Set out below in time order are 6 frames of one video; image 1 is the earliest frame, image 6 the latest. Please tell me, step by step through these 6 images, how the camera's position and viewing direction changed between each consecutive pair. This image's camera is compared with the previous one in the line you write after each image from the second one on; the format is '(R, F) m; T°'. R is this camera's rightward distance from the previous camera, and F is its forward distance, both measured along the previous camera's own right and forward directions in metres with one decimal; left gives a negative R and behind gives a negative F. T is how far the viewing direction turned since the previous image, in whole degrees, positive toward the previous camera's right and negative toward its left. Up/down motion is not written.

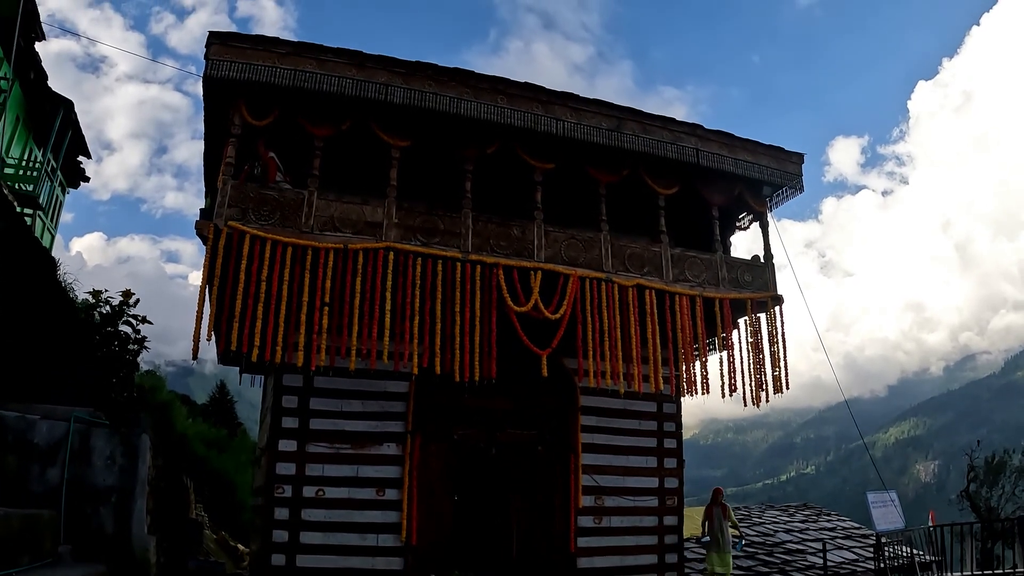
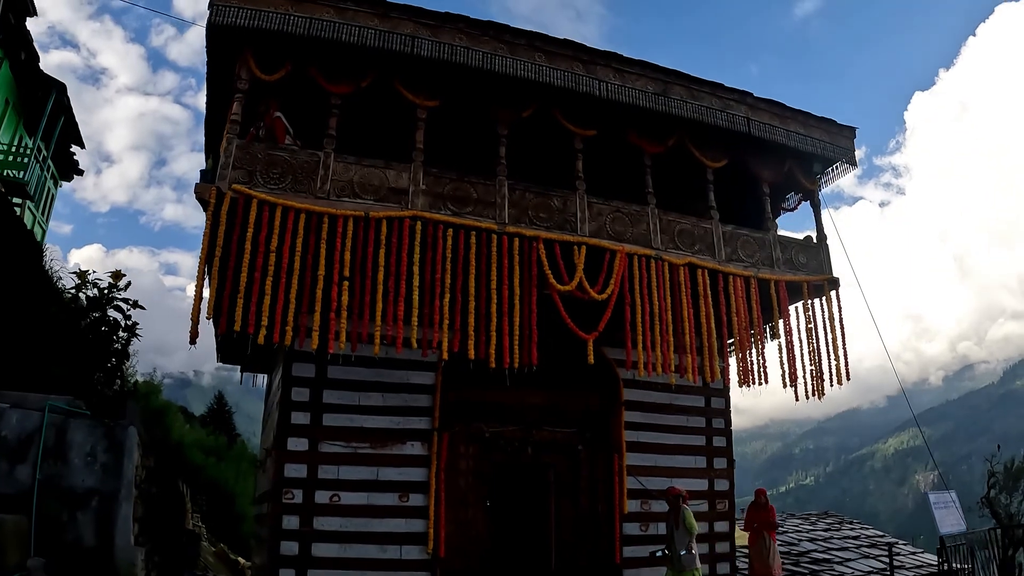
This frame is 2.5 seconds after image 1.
(-0.6, +1.1) m; 0°
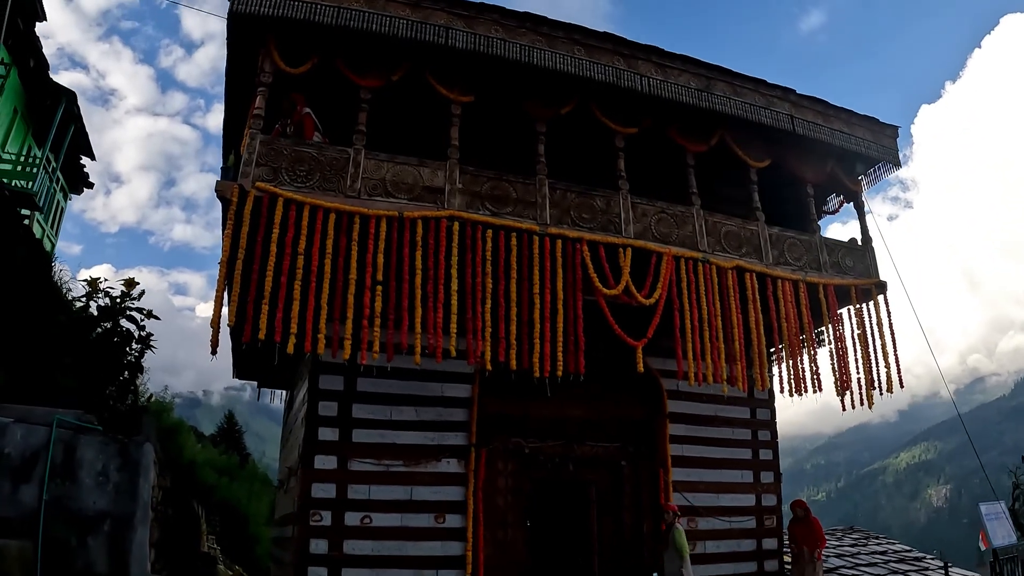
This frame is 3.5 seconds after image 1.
(-0.4, +0.5) m; -1°
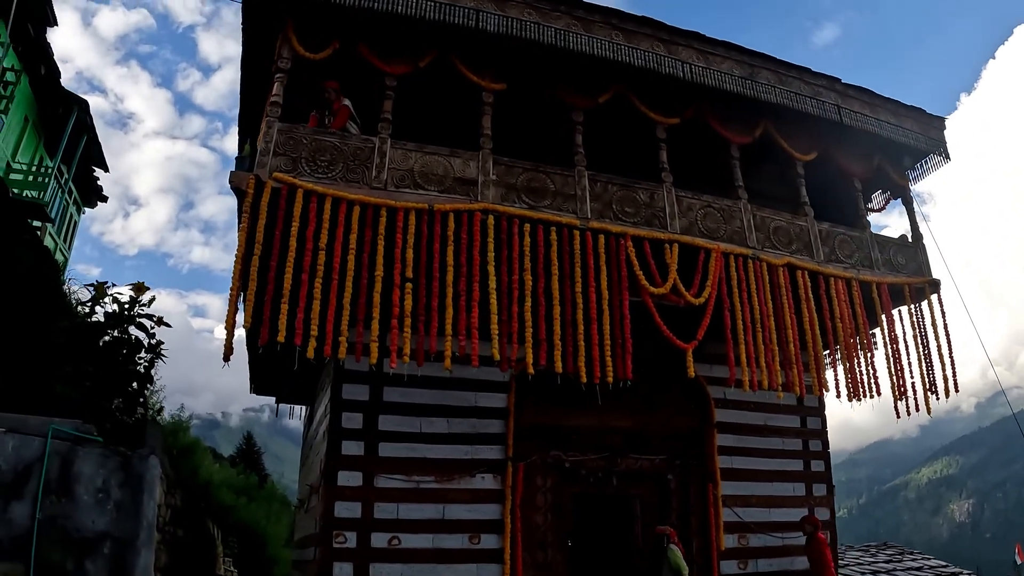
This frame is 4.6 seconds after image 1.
(-0.3, +0.6) m; -1°
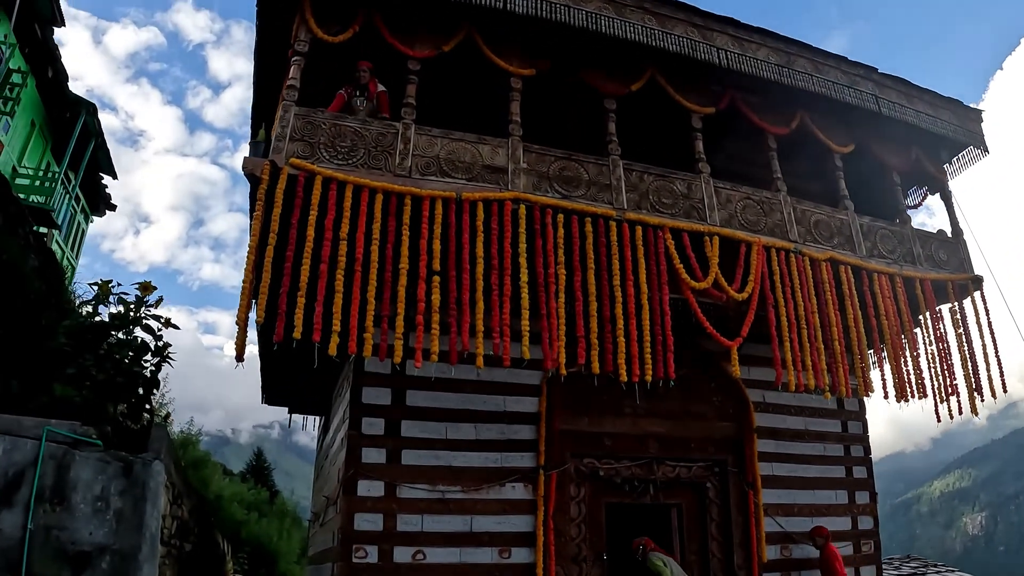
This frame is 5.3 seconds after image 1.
(-0.2, +0.4) m; -1°
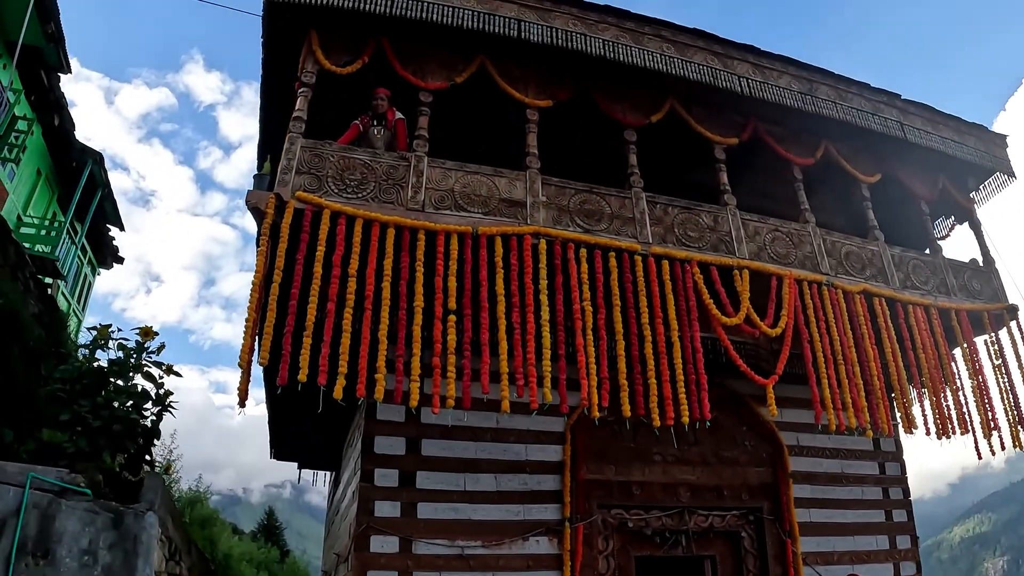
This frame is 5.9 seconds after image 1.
(-0.1, +0.3) m; -1°
